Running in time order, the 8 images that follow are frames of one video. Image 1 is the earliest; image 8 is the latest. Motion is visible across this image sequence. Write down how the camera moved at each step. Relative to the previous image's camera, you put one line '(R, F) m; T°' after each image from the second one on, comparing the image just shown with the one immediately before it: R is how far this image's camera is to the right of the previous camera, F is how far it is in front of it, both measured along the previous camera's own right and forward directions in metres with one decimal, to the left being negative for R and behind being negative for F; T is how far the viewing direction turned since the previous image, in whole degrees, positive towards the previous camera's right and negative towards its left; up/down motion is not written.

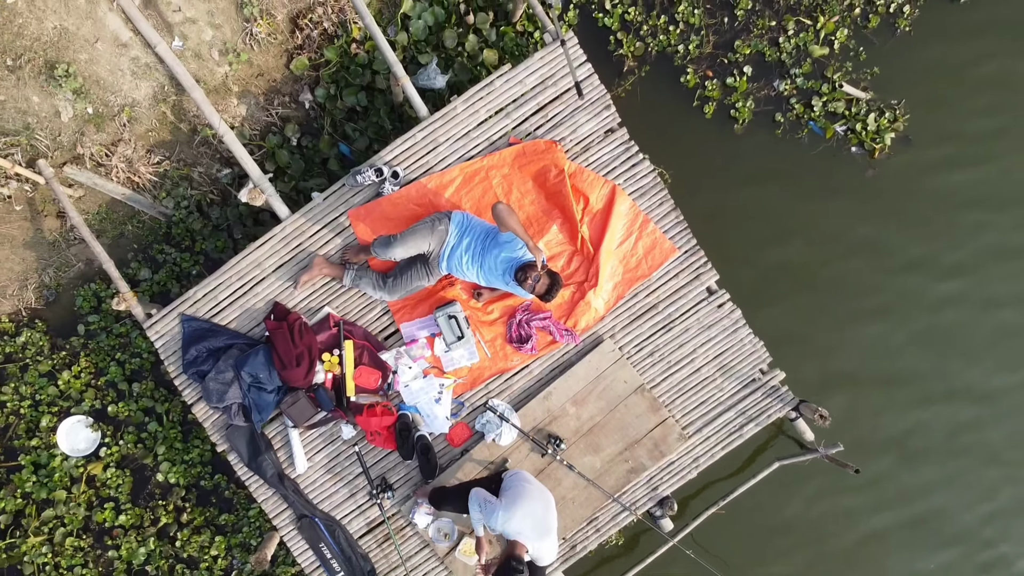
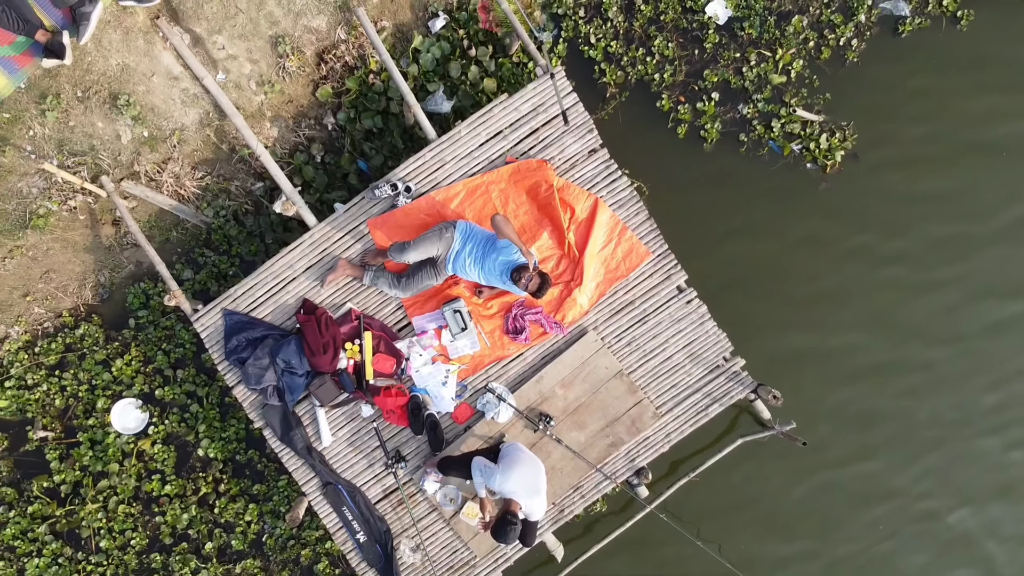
(0.0, -0.5) m; 0°
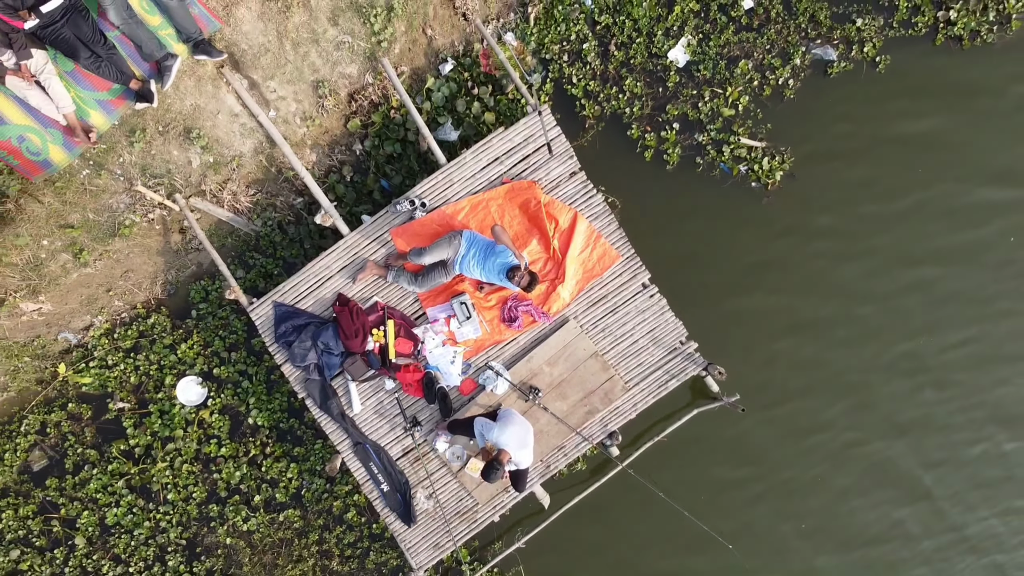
(0.0, -0.8) m; 0°
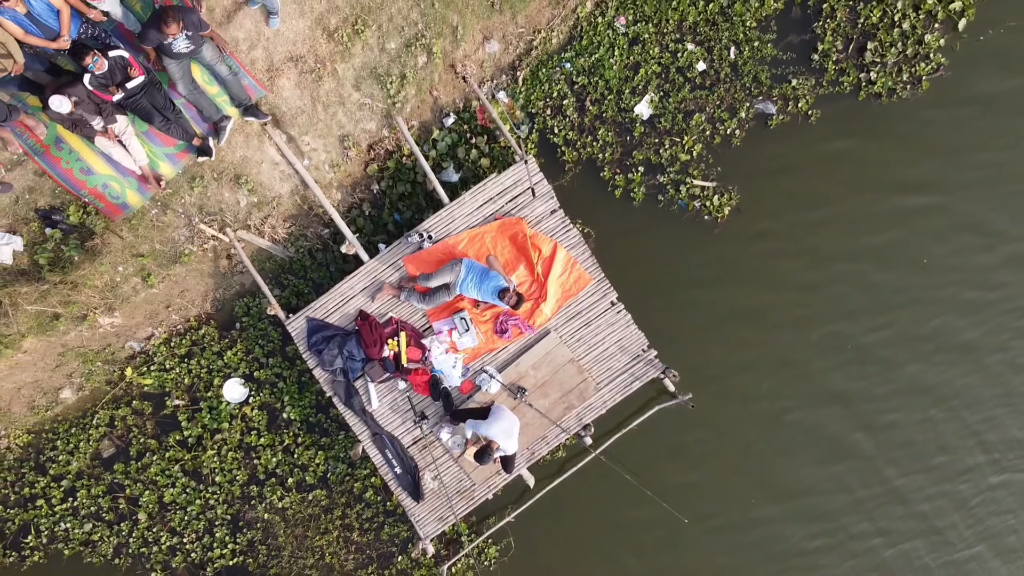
(+0.1, -0.9) m; 0°
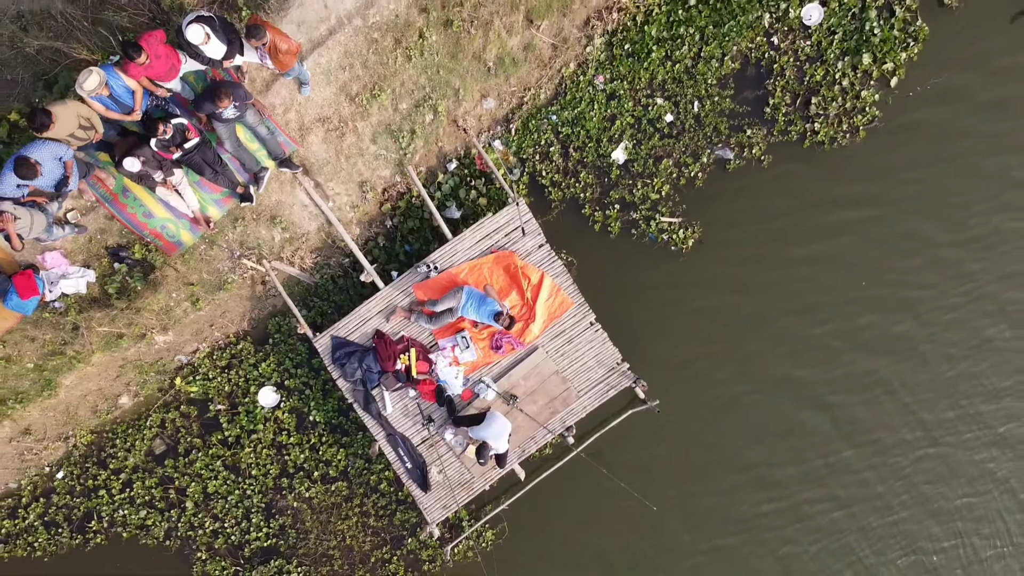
(+0.1, -0.9) m; 0°
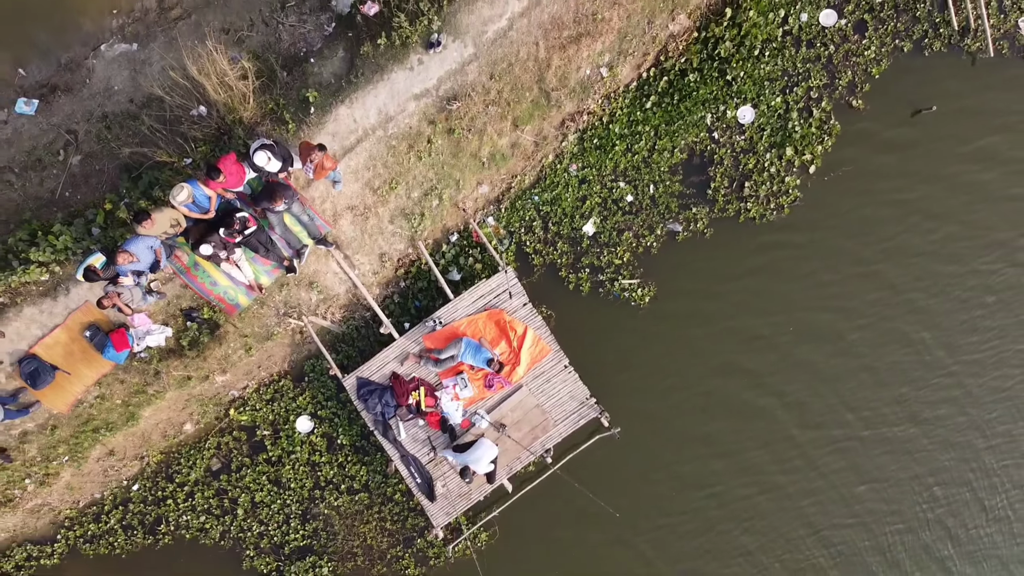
(+0.1, -1.6) m; 0°
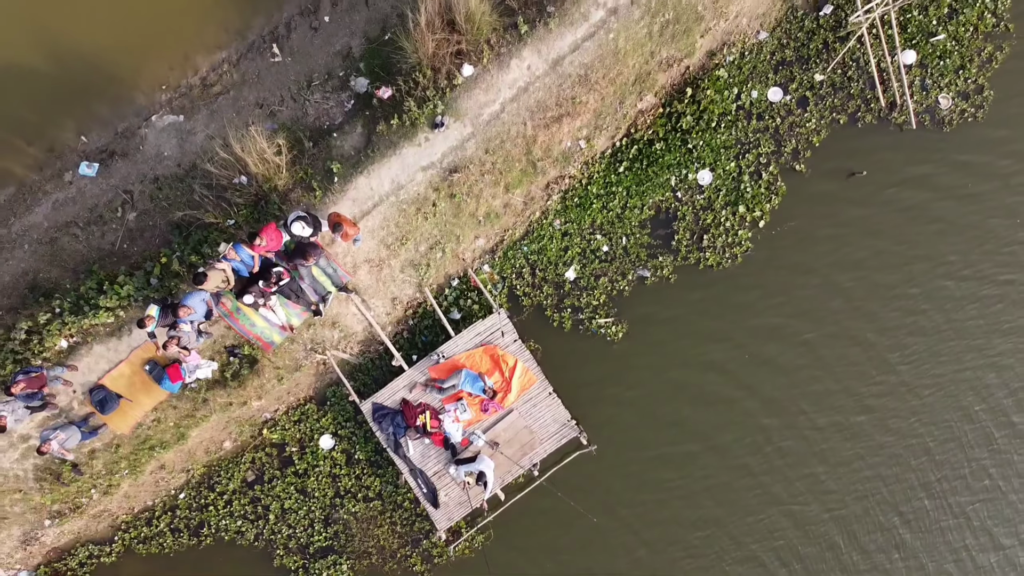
(+0.1, -1.4) m; 0°
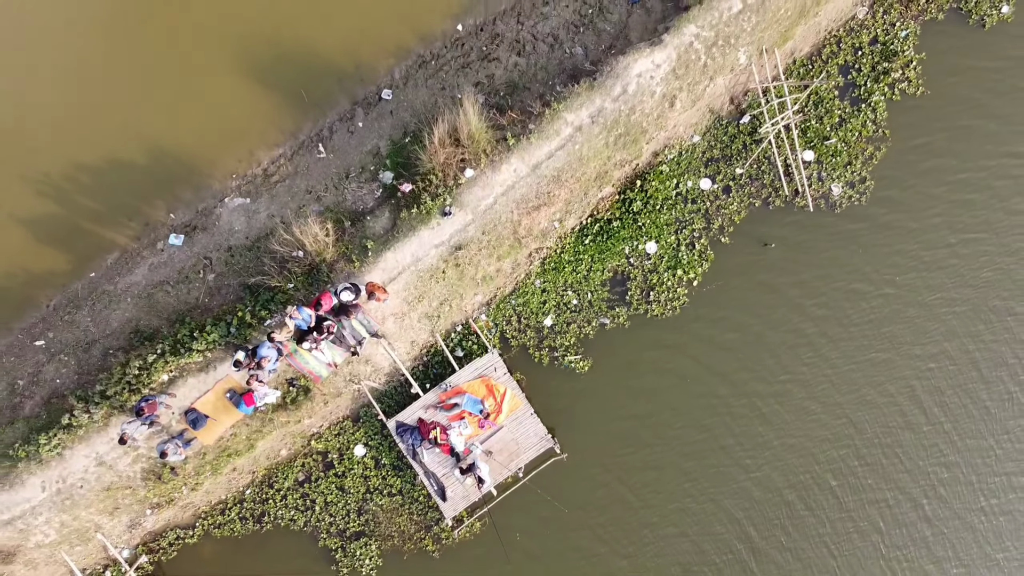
(+0.1, -2.9) m; 0°
